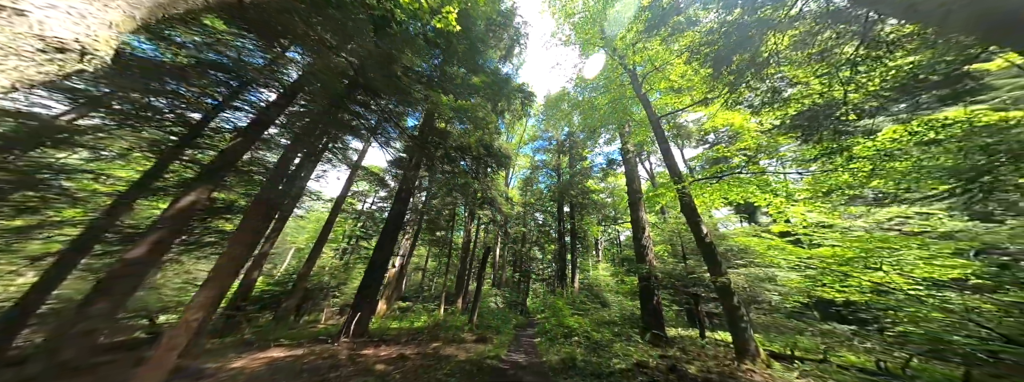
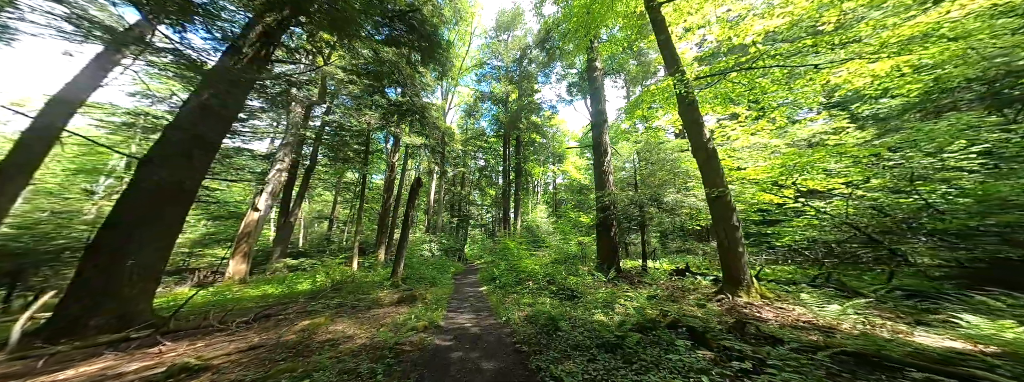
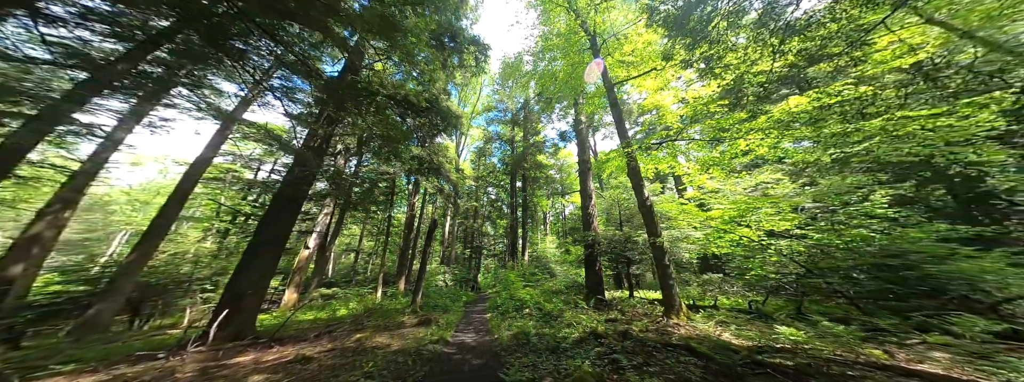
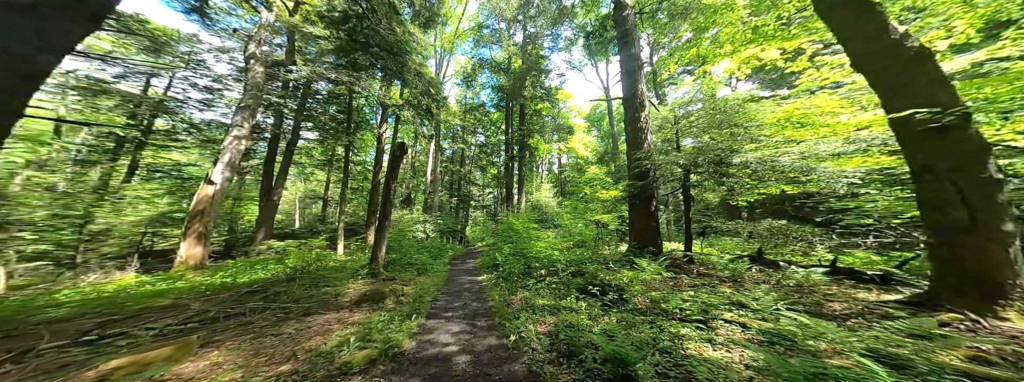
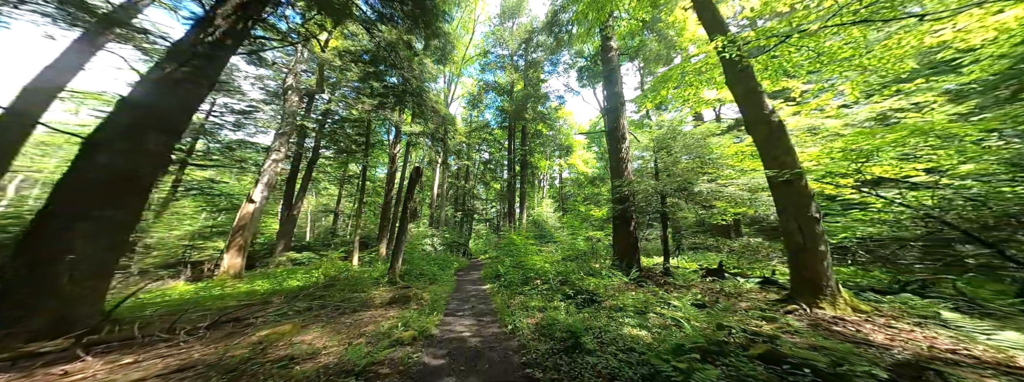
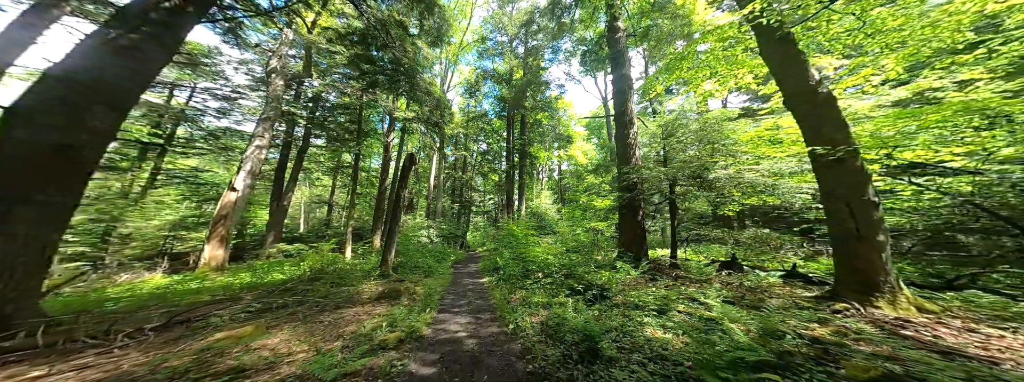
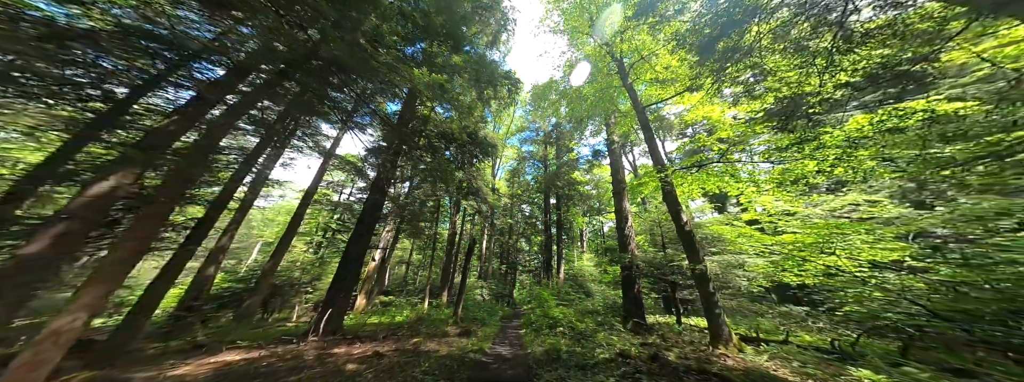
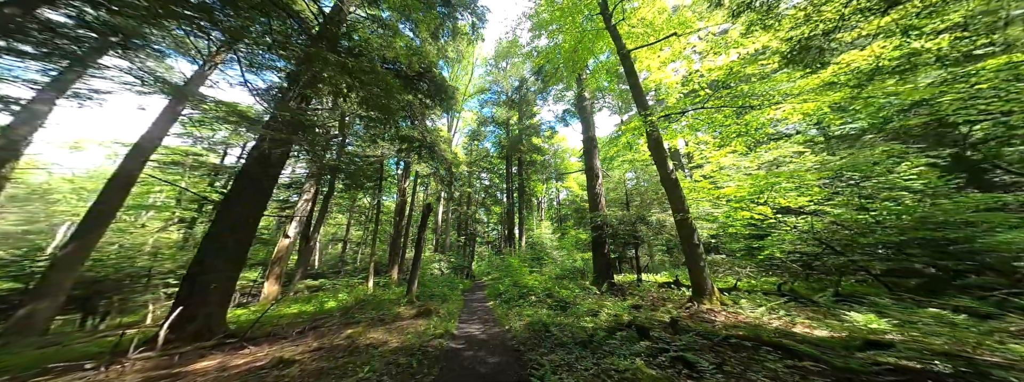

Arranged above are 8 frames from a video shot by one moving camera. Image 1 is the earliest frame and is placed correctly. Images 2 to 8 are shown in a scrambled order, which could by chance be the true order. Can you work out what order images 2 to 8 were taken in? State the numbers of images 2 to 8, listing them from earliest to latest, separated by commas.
7, 3, 8, 2, 5, 6, 4
